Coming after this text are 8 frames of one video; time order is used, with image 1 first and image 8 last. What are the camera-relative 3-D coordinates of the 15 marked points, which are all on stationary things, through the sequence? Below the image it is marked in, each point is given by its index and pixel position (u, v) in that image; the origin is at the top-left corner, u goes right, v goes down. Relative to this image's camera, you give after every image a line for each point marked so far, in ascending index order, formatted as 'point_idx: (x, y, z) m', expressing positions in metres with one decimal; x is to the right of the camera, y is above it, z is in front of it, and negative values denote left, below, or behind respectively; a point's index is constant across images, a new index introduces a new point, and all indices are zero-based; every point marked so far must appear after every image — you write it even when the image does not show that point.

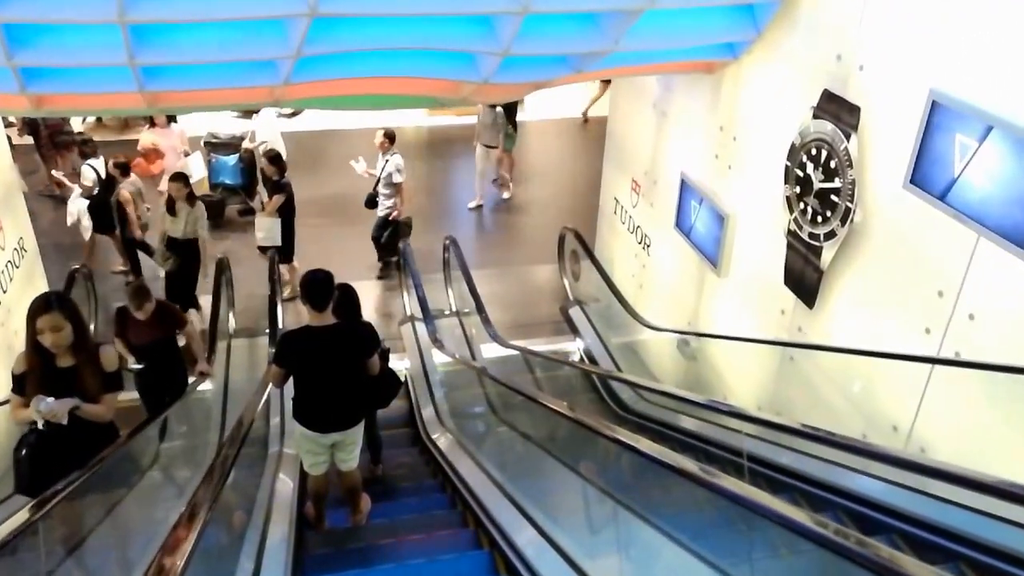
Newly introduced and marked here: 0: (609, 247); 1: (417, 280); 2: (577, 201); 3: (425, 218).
0: (+0.8, +0.4, +8.0) m
1: (-0.7, +0.1, +7.5) m
2: (+0.8, +0.9, +10.7) m
3: (-0.9, +0.7, +10.2) m
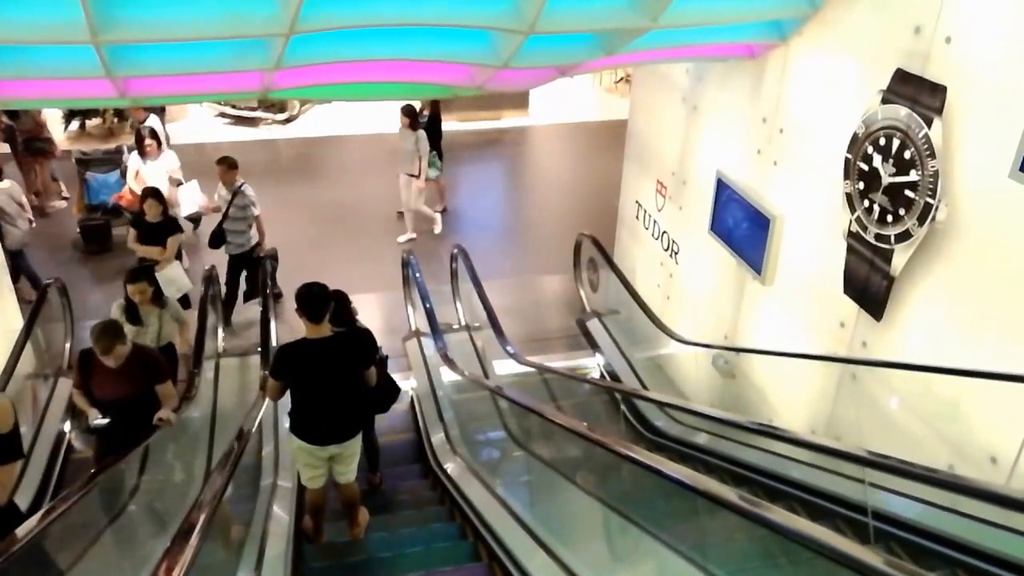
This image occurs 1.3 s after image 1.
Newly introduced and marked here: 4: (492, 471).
0: (+0.9, +0.3, +7.4) m
1: (-0.6, 0.0, +6.9) m
2: (+0.8, +0.8, +10.1) m
3: (-0.8, +0.6, +9.6) m
4: (-0.1, -1.1, +5.9) m
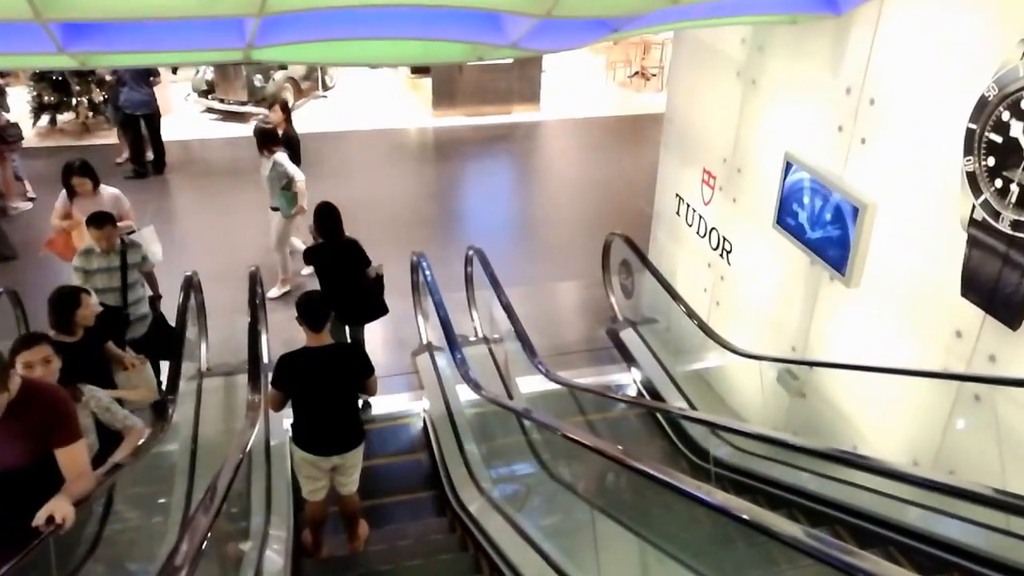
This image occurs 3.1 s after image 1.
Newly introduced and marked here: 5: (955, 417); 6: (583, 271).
0: (+1.1, +0.2, +6.5) m
1: (-0.5, 0.0, +6.1) m
2: (+1.0, +0.7, +9.3) m
3: (-0.7, +0.6, +8.7) m
4: (0.0, -1.1, +5.0) m
5: (+1.8, -0.5, +3.9) m
6: (+0.6, +0.1, +8.1) m
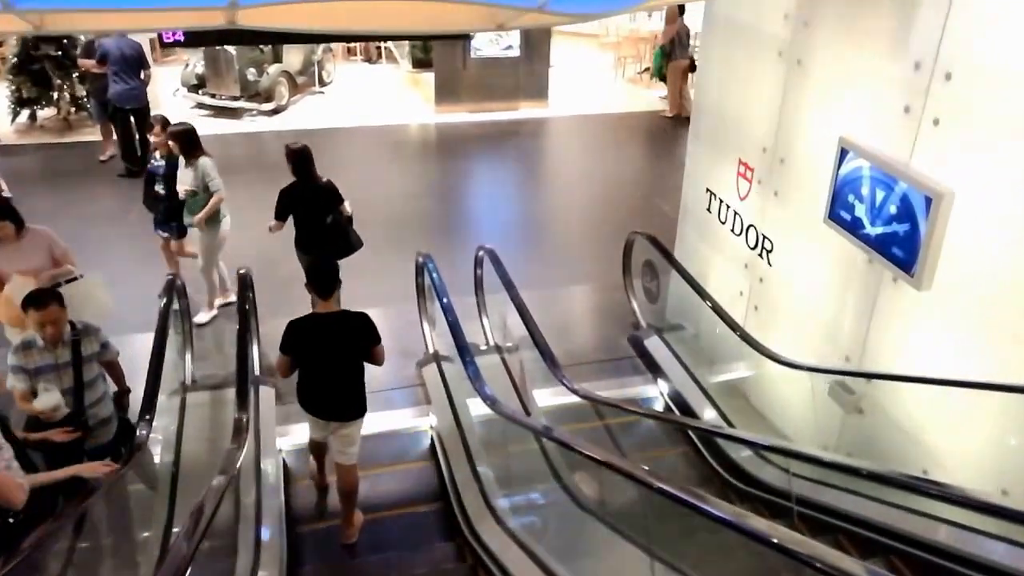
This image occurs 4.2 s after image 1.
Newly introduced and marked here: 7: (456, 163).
0: (+1.1, +0.2, +6.0) m
1: (-0.4, 0.0, +5.5) m
2: (+1.1, +0.7, +8.7) m
3: (-0.6, +0.5, +8.2) m
4: (+0.1, -1.2, +4.4) m
5: (+1.9, -0.5, +3.3) m
6: (+0.7, +0.1, +7.5) m
7: (-0.6, +1.3, +9.7) m
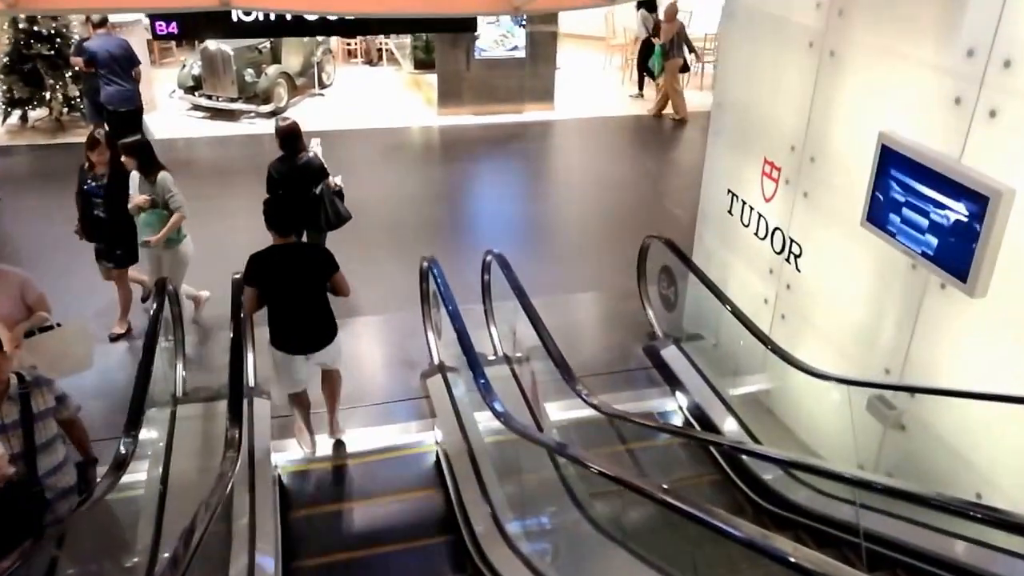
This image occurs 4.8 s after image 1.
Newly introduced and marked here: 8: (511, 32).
0: (+1.2, +0.2, +5.7) m
1: (-0.3, -0.1, +5.2) m
2: (+1.1, +0.6, +8.4) m
3: (-0.5, +0.5, +7.9) m
4: (+0.2, -1.2, +4.1) m
5: (+1.9, -0.5, +3.0) m
6: (+0.8, +0.1, +7.2) m
7: (-0.5, +1.2, +9.4) m
8: (0.0, +2.9, +10.7) m
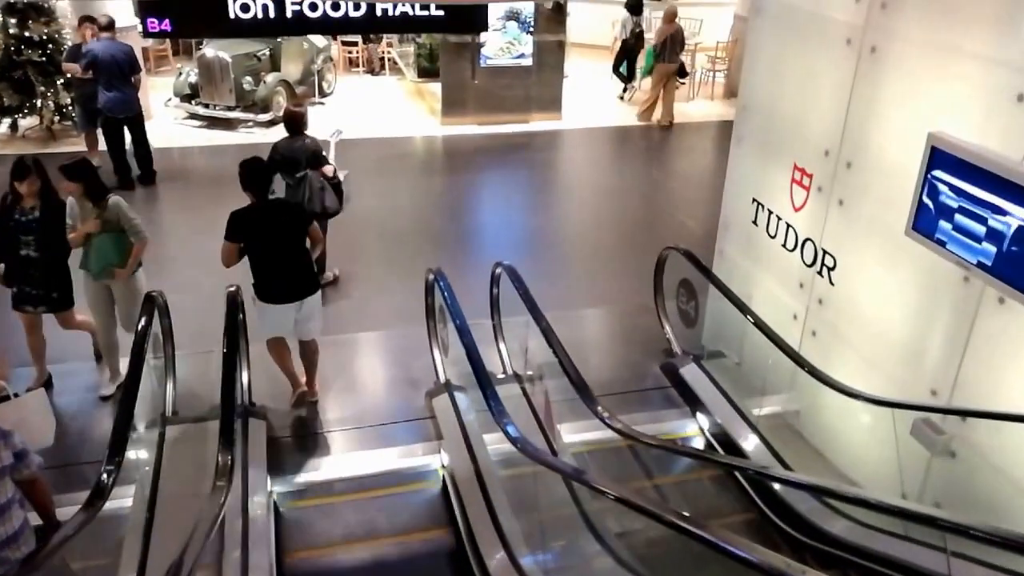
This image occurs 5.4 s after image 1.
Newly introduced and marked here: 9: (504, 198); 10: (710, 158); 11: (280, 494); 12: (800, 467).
0: (+1.3, +0.1, +5.4) m
1: (-0.3, -0.2, +4.9) m
2: (+1.2, +0.5, +8.1) m
3: (-0.5, +0.3, +7.6) m
4: (+0.2, -1.2, +3.8) m
5: (+2.0, -0.6, +2.7) m
6: (+0.8, -0.1, +6.9) m
7: (-0.5, +1.1, +9.1) m
8: (+0.1, +2.7, +10.5) m
9: (-0.1, +0.8, +8.6) m
10: (+2.0, +1.3, +9.8) m
11: (-1.1, -1.0, +4.5) m
12: (+1.4, -0.8, +4.6) m
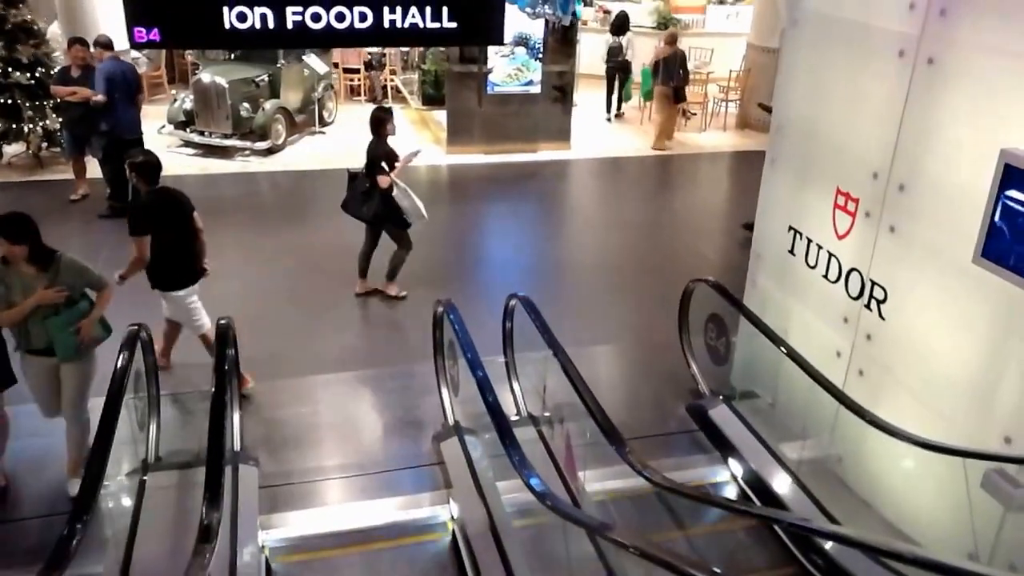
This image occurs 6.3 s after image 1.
0: (+1.3, -0.1, +5.0) m
1: (-0.2, -0.3, +4.5) m
2: (+1.2, +0.2, +7.7) m
3: (-0.4, +0.1, +7.2) m
4: (+0.3, -1.3, +3.3) m
5: (+2.1, -0.7, +2.3) m
6: (+0.9, -0.3, +6.5) m
7: (-0.4, +0.7, +8.8) m
8: (+0.1, +2.3, +10.2) m
9: (0.0, +0.5, +8.3) m
10: (+2.1, +1.0, +9.4) m
11: (-1.0, -1.1, +4.0) m
12: (+1.4, -1.0, +4.1) m
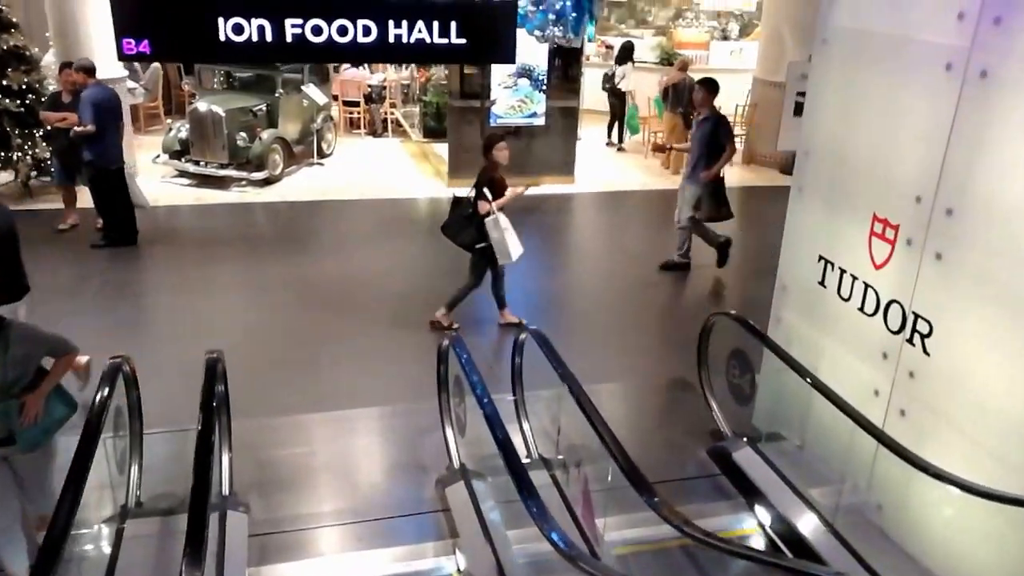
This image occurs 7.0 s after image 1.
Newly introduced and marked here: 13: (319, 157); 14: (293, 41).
0: (+1.4, -0.3, +4.6) m
1: (-0.1, -0.4, +4.2) m
2: (+1.3, -0.1, +7.4) m
3: (-0.4, -0.2, +6.9) m
4: (+0.4, -1.4, +3.0) m
5: (+2.1, -0.7, +1.9) m
6: (+0.9, -0.5, +6.2) m
7: (-0.4, +0.4, +8.5) m
8: (+0.2, +2.0, +10.0) m
9: (0.0, +0.2, +8.0) m
10: (+2.1, +0.6, +9.2) m
11: (-1.0, -1.2, +3.7) m
12: (+1.5, -1.1, +3.8) m
13: (-2.1, +1.4, +10.6) m
14: (-0.8, +0.9, +3.3) m
